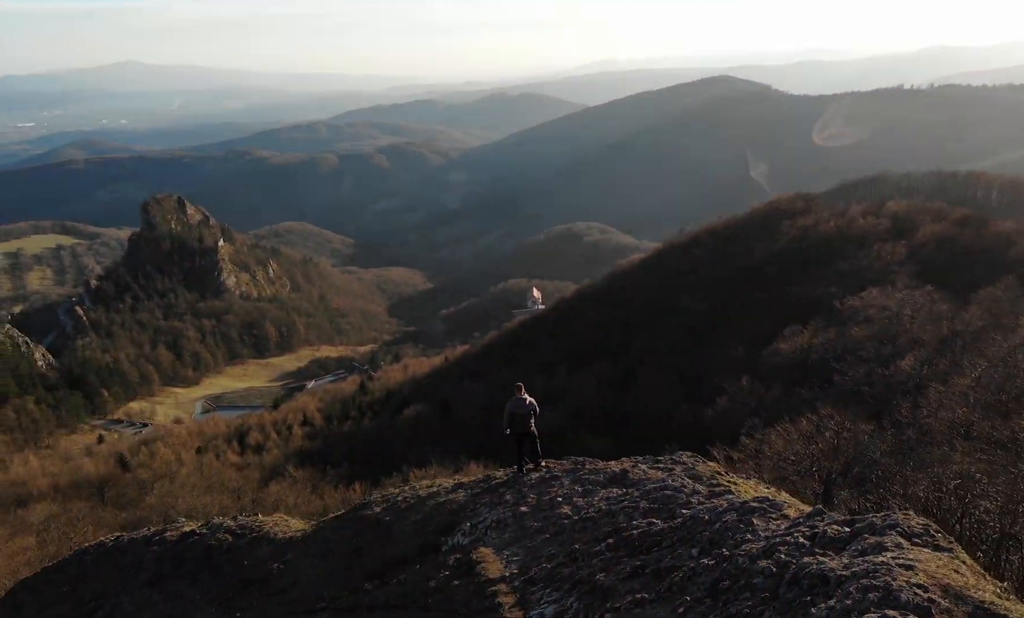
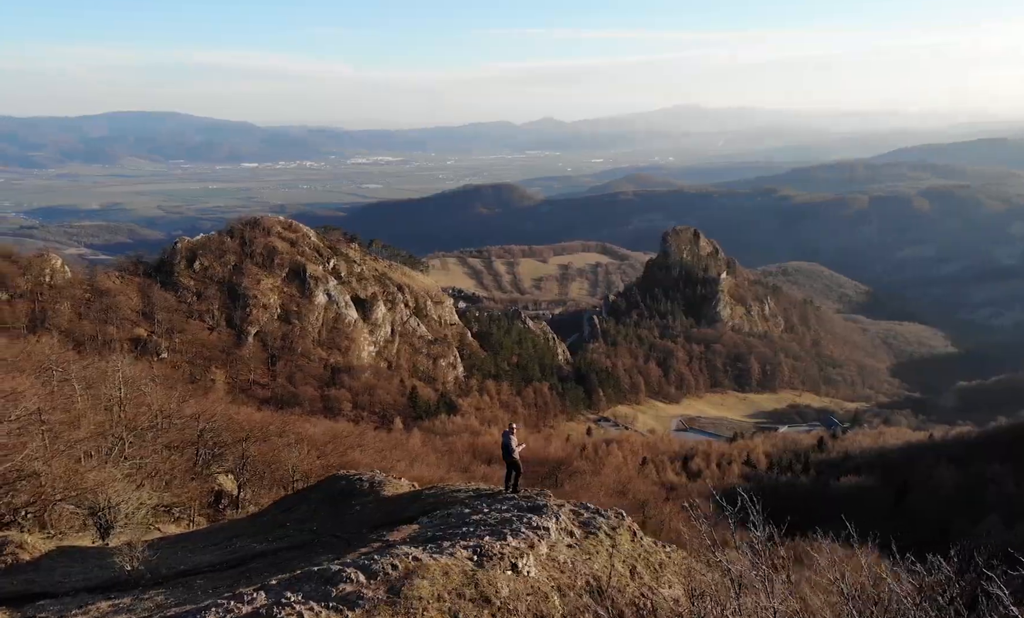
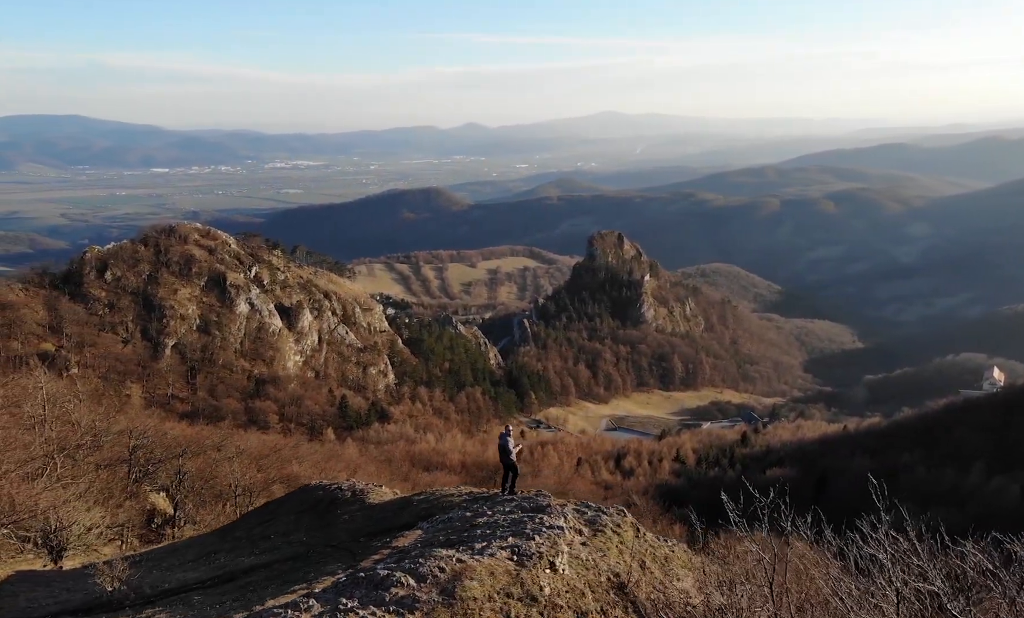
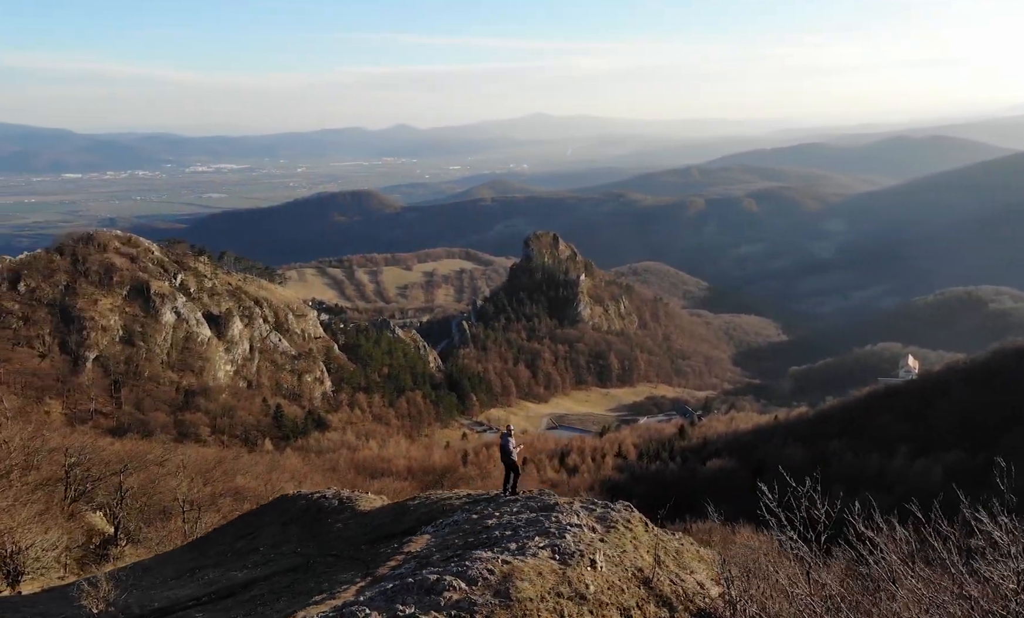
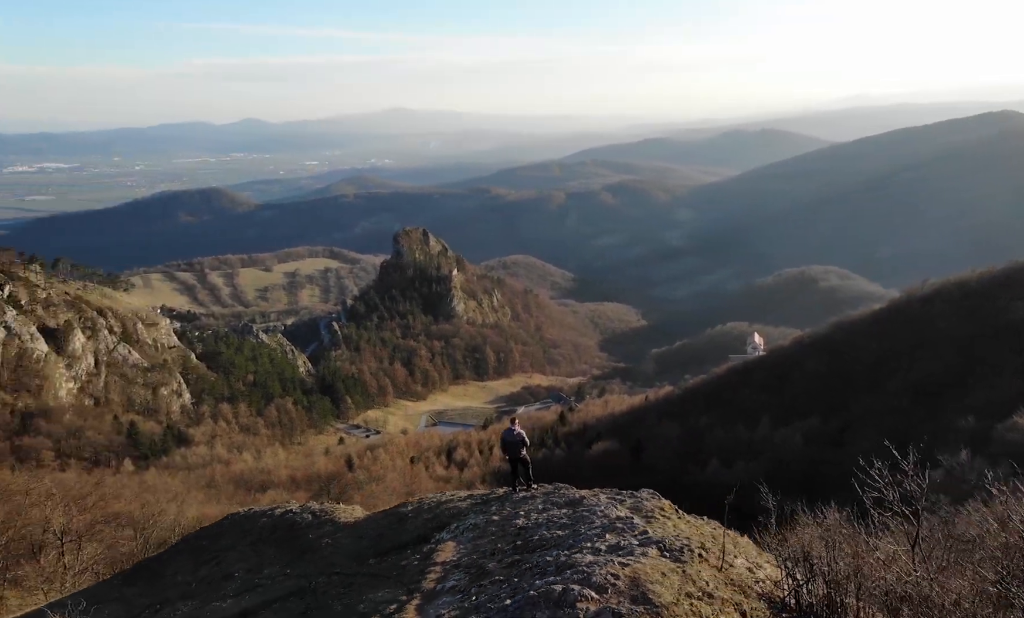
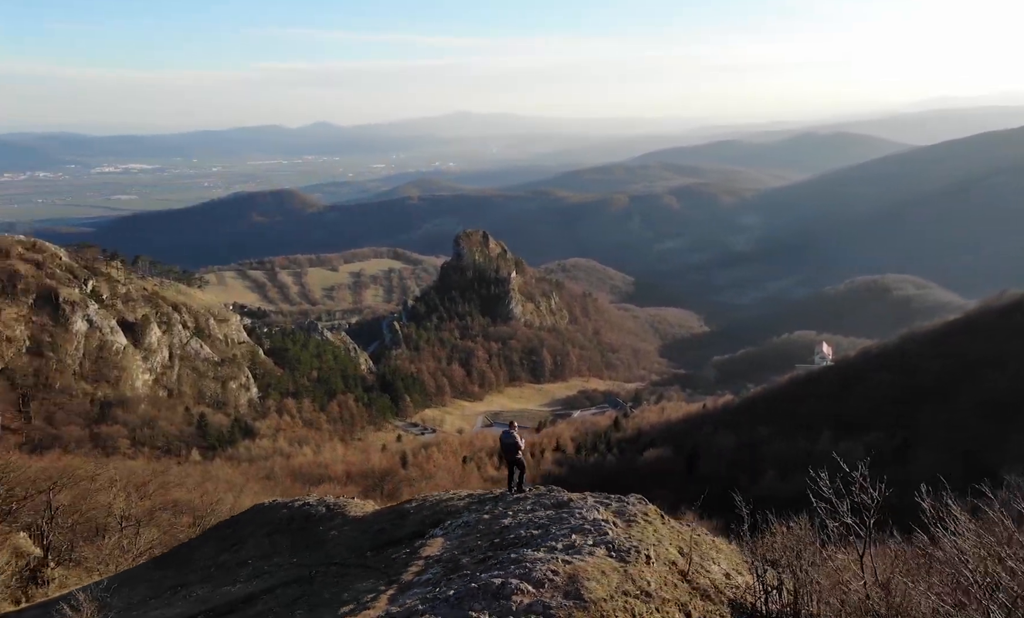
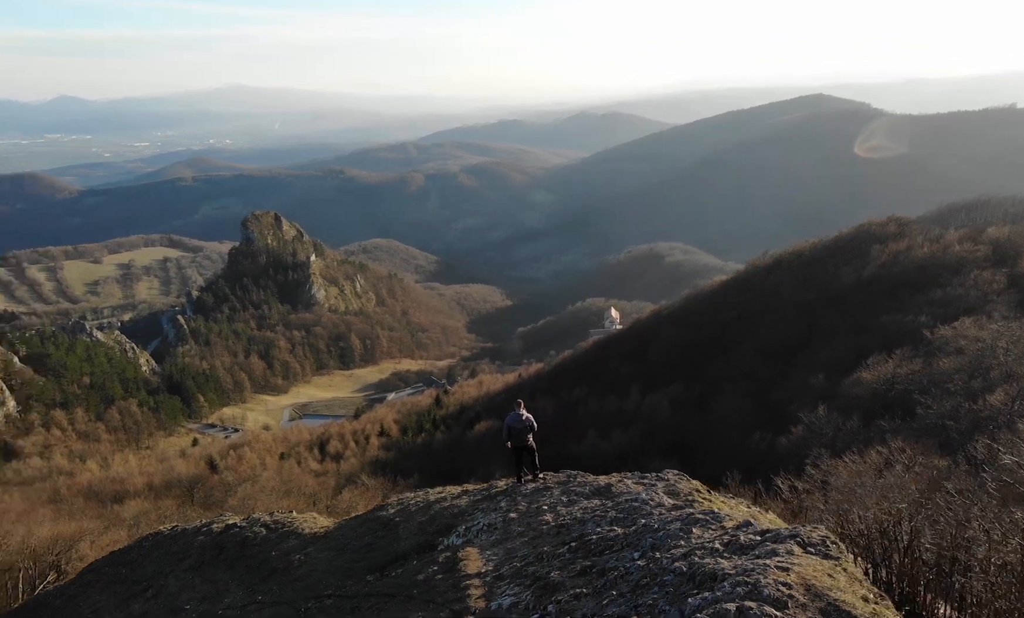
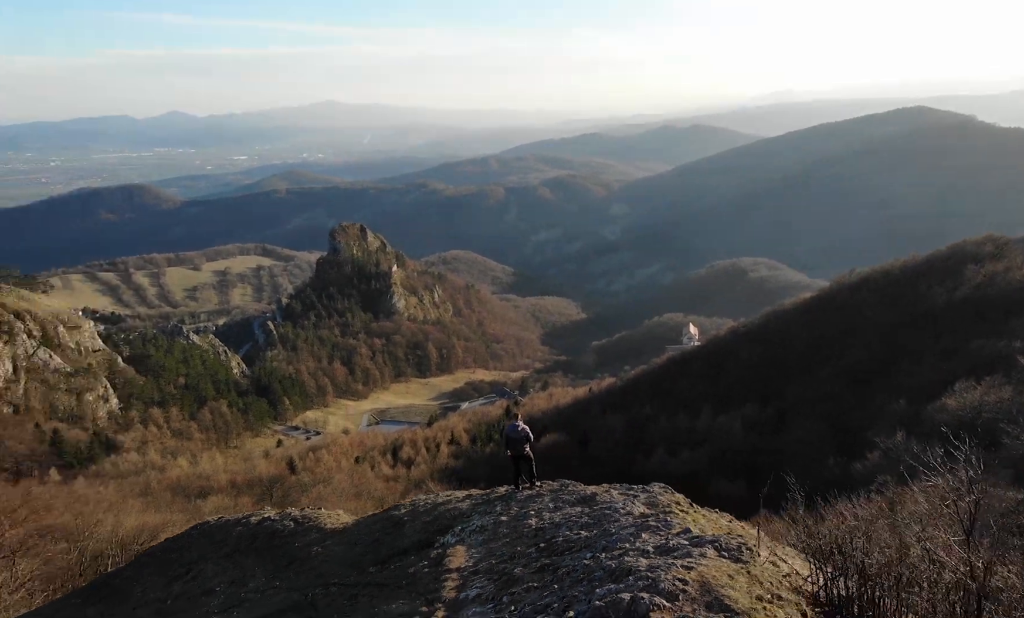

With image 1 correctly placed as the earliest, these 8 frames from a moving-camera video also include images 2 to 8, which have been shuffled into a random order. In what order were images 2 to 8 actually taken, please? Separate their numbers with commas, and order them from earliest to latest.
7, 8, 5, 6, 4, 3, 2
